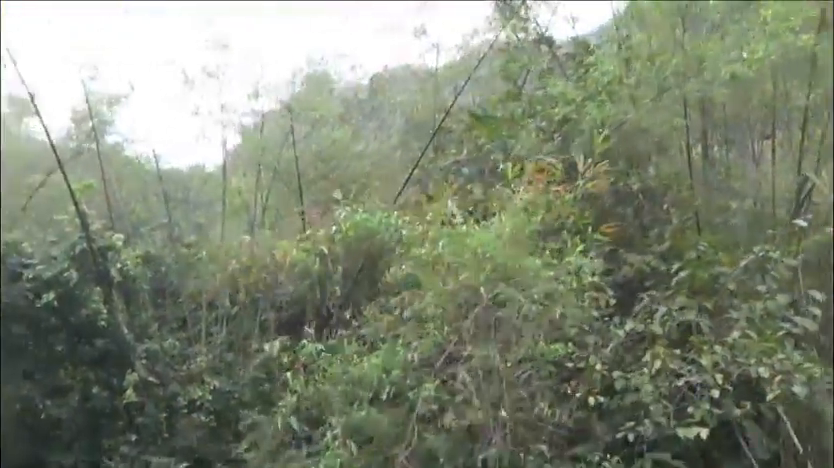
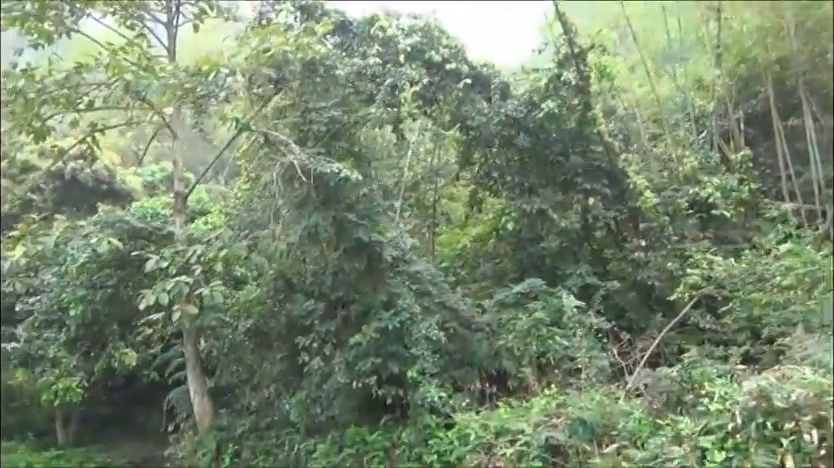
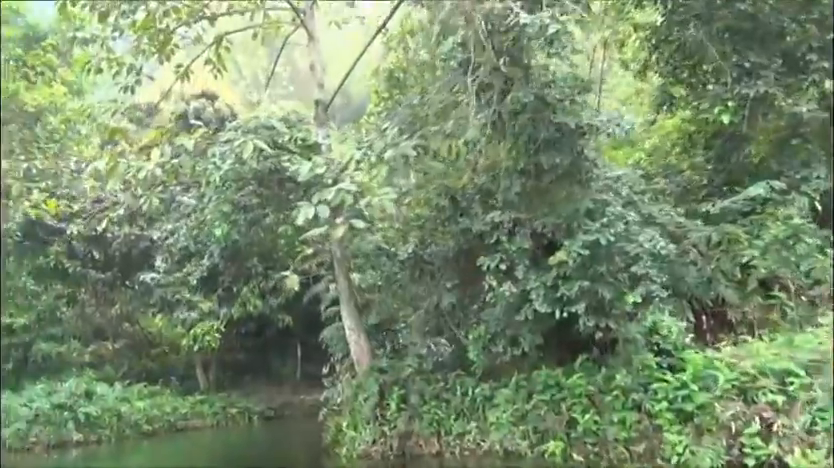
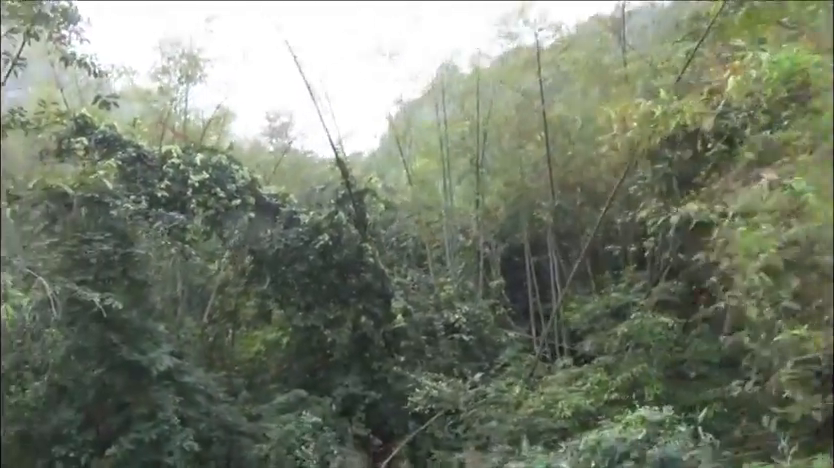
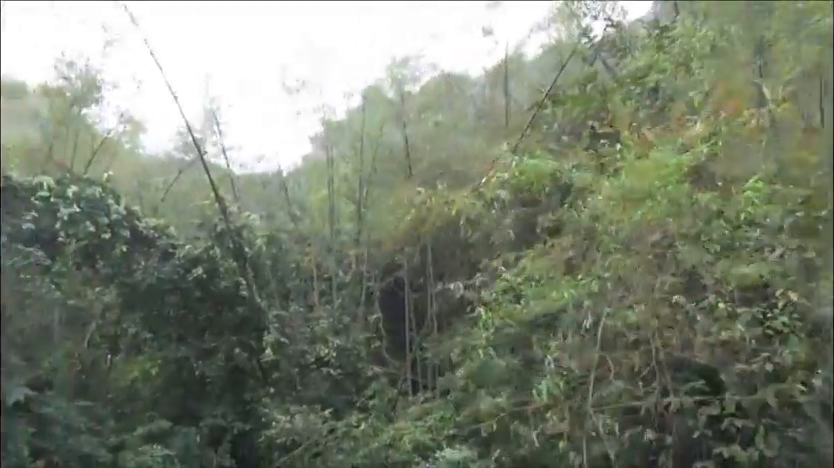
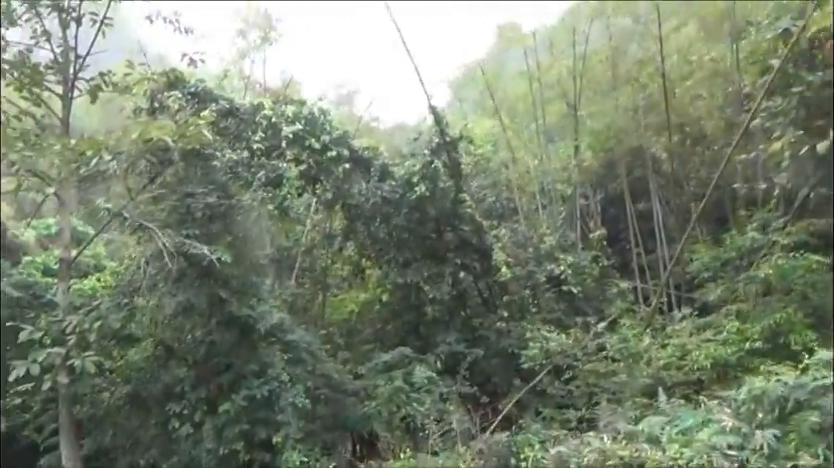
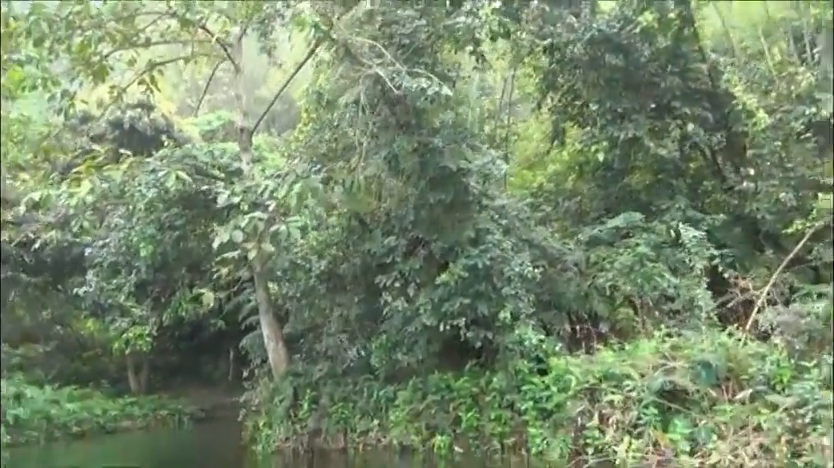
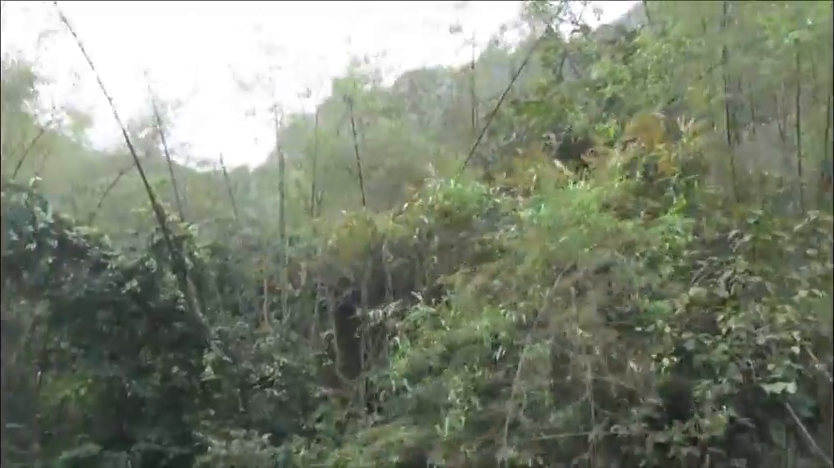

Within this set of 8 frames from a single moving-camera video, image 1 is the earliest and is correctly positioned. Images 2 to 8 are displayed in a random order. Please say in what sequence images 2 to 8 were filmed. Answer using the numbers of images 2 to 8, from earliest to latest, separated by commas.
8, 5, 4, 6, 2, 7, 3
